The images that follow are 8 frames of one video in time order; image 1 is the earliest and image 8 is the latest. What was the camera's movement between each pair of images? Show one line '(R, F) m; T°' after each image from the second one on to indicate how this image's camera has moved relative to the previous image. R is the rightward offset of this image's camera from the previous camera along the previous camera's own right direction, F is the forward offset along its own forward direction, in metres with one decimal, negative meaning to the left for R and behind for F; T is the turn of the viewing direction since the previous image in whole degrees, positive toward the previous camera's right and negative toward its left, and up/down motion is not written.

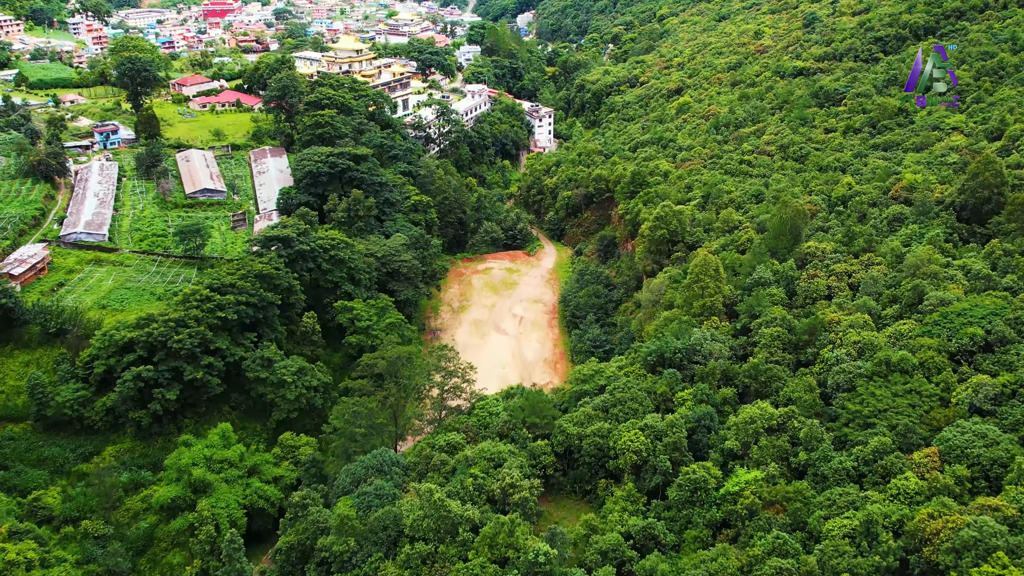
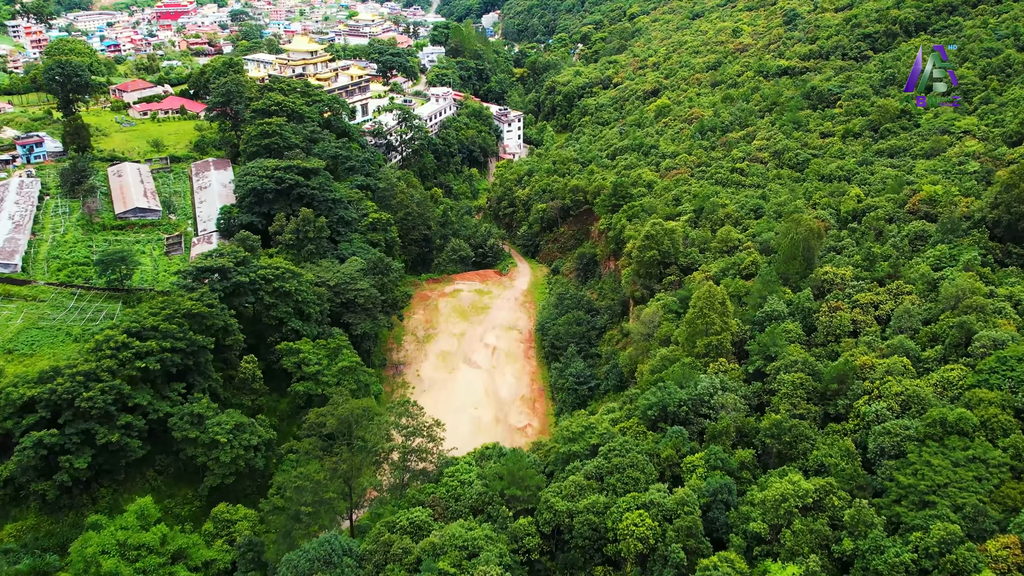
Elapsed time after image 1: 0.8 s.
(-0.1, +4.2) m; +2°
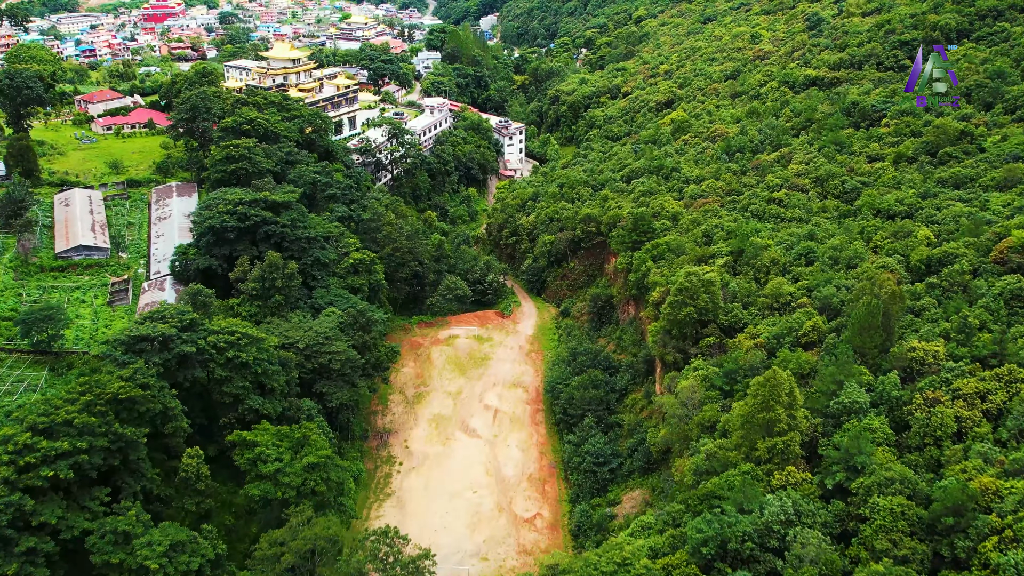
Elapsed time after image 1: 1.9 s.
(-0.2, +5.3) m; 0°
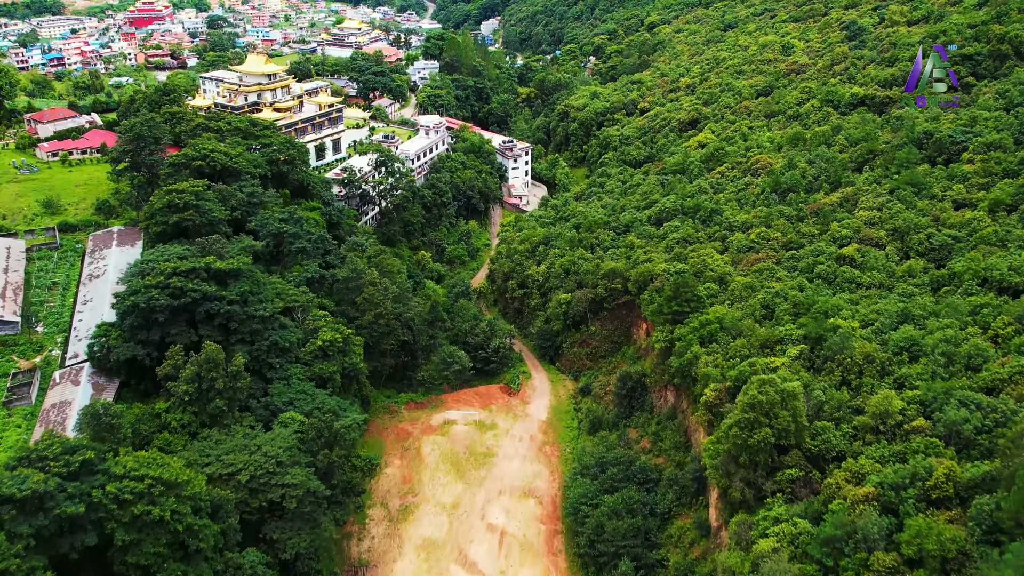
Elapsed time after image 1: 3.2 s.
(-0.3, +6.6) m; 0°
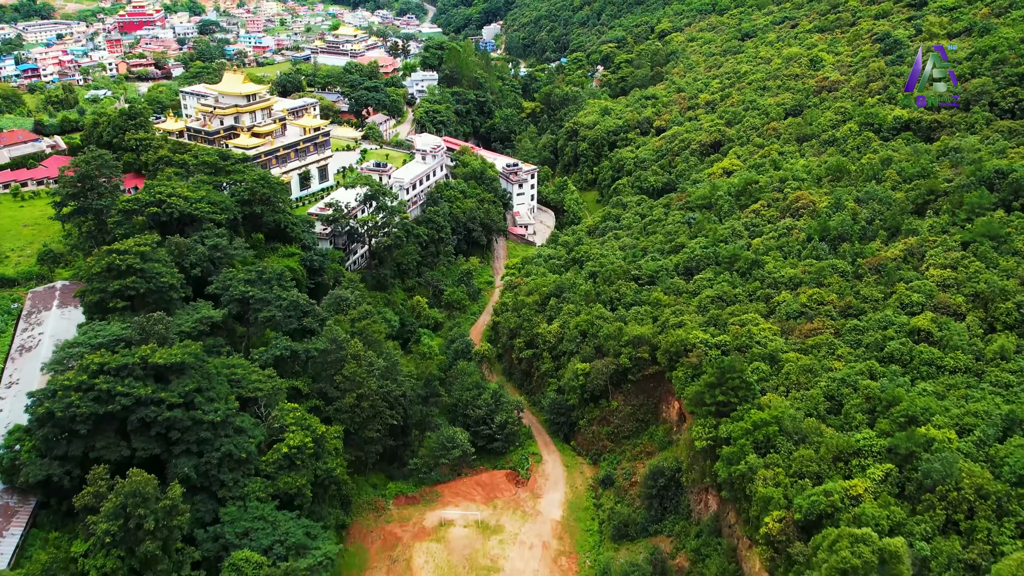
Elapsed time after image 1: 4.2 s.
(-0.2, +4.7) m; 0°
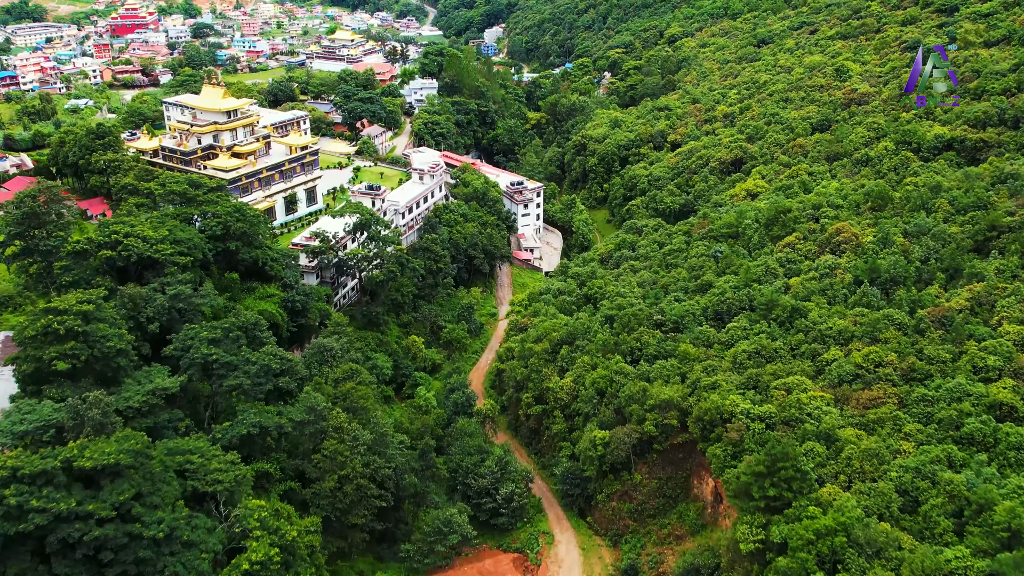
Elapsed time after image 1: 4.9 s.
(-0.1, +3.6) m; 0°
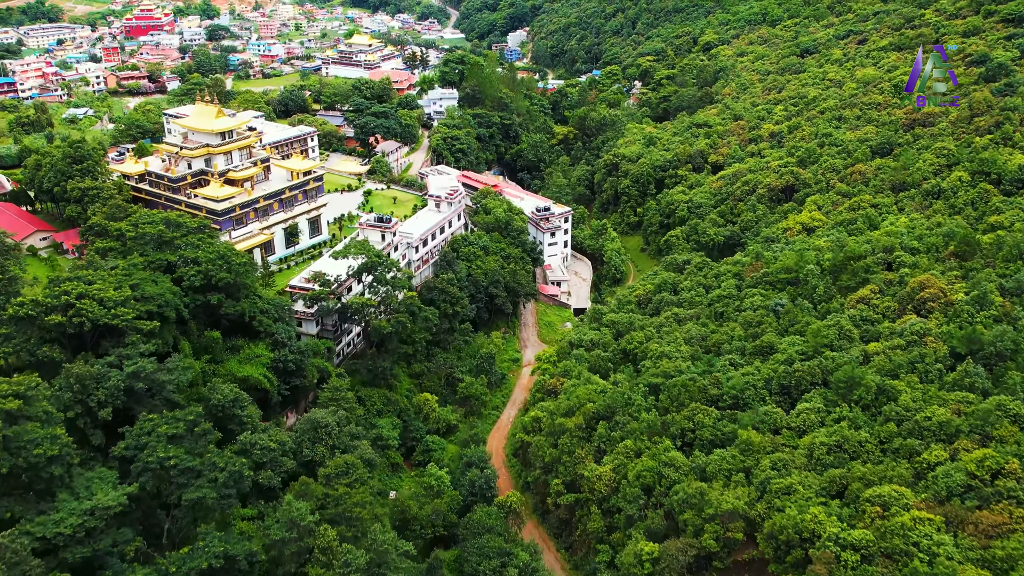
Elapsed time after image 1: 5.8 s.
(-0.2, +4.3) m; -1°
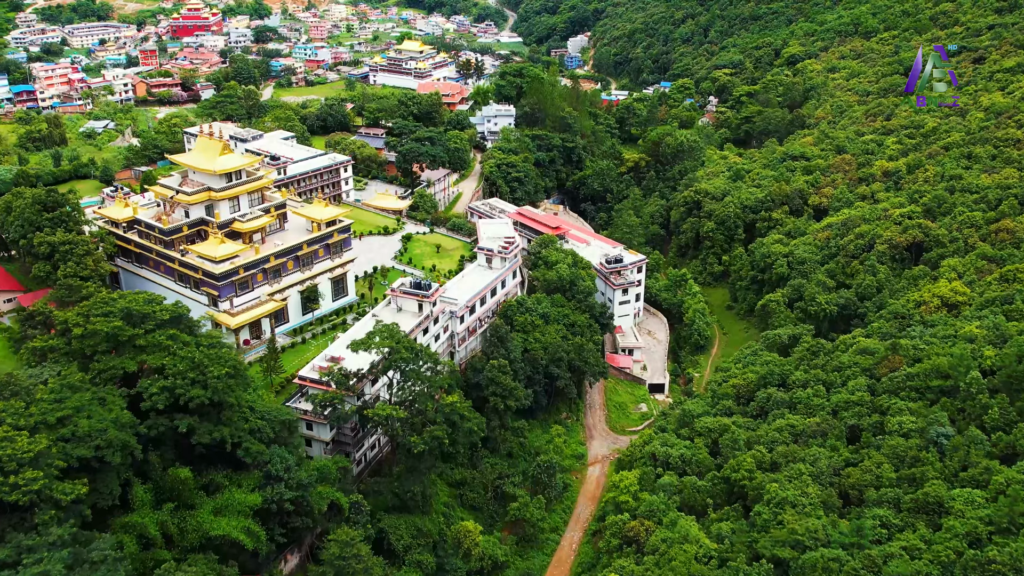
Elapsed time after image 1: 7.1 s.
(-0.5, +6.7) m; -3°
